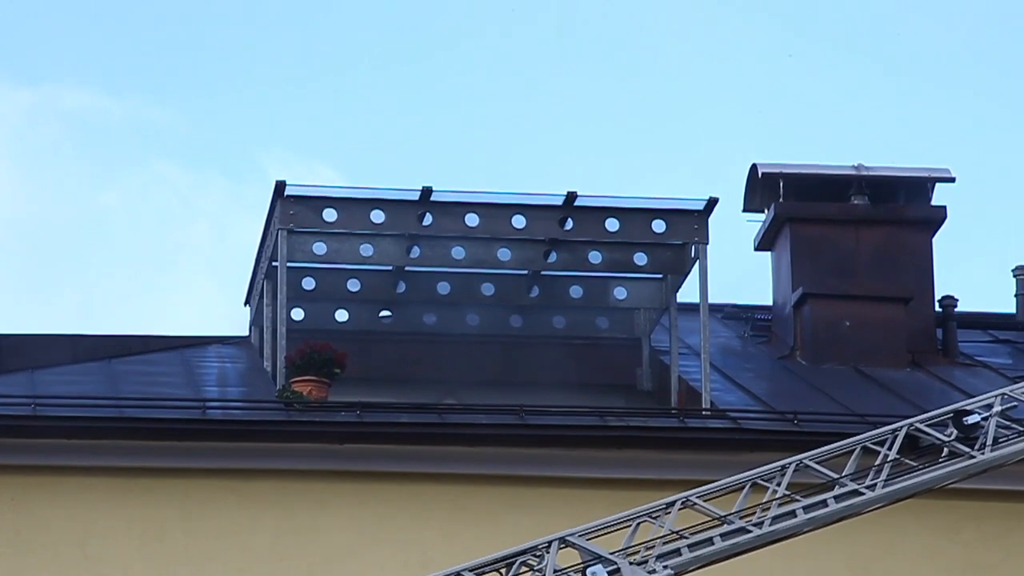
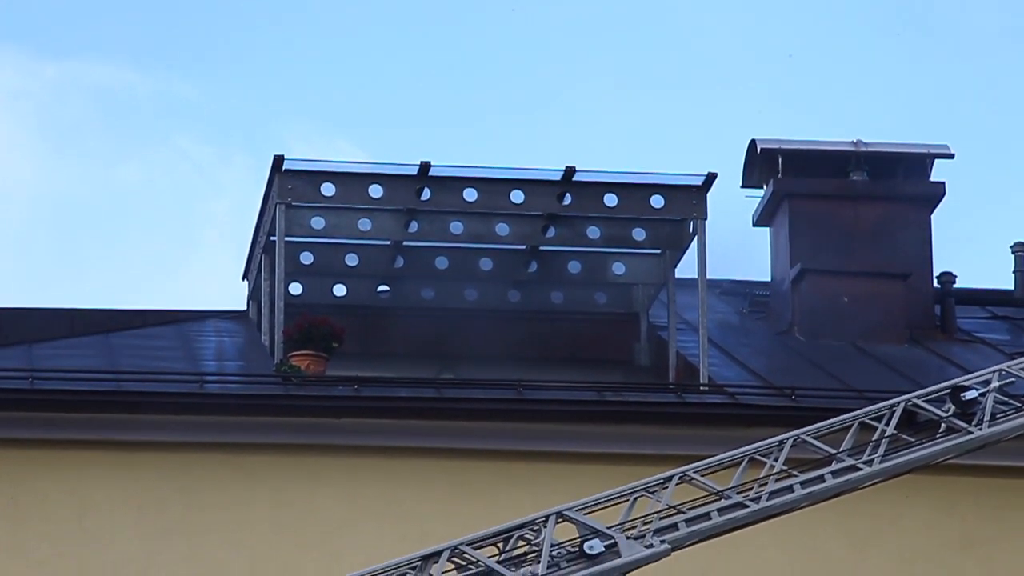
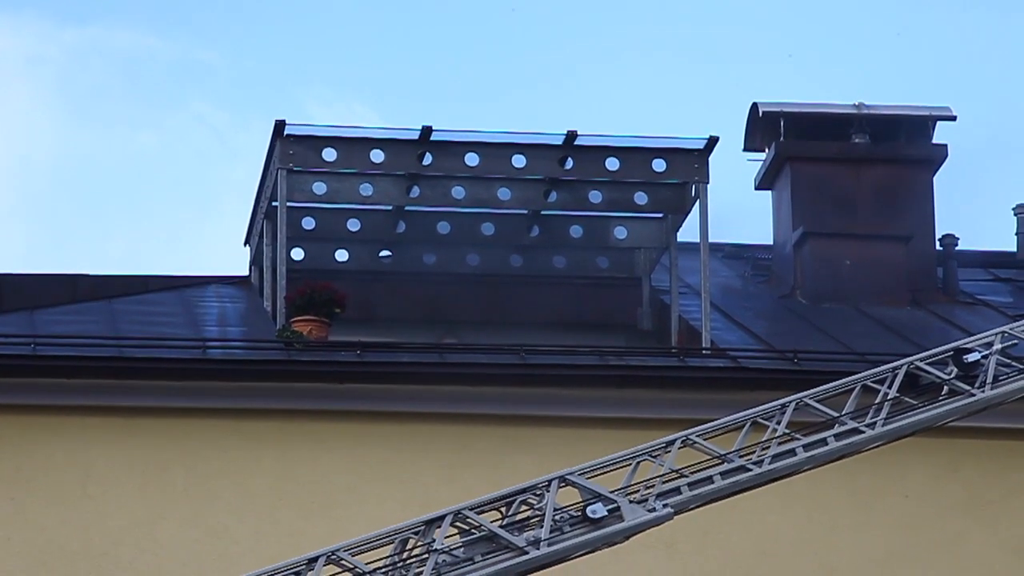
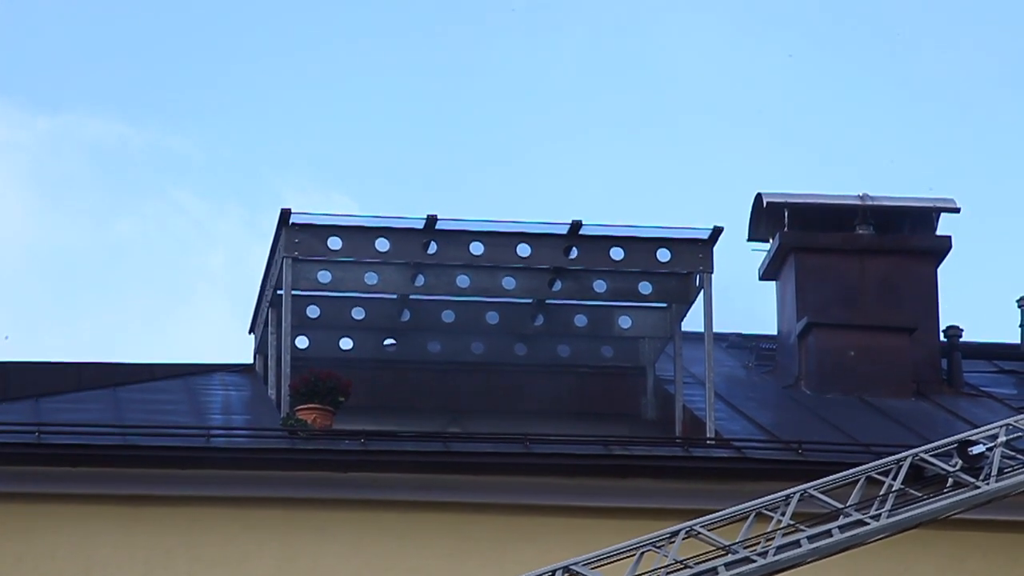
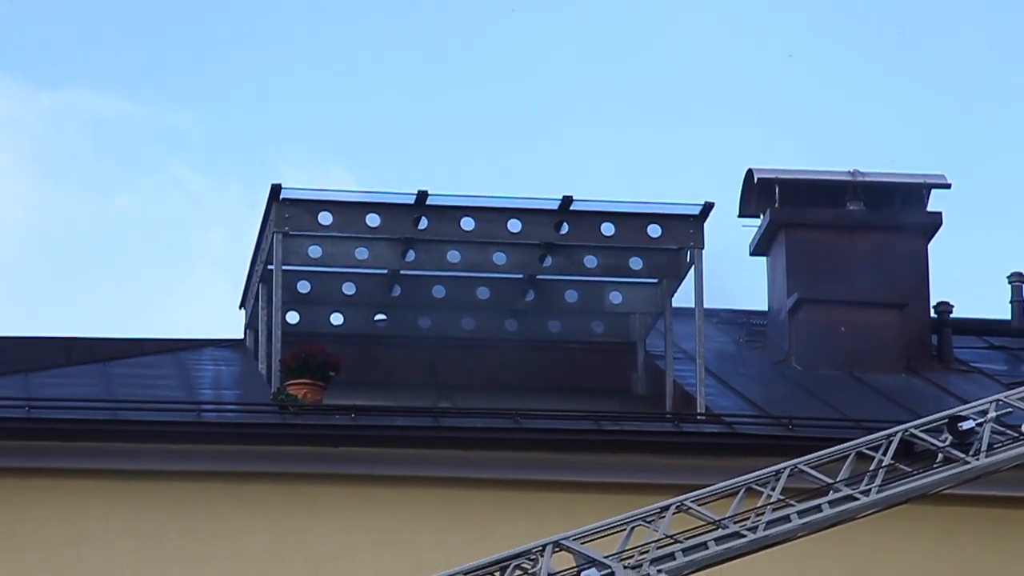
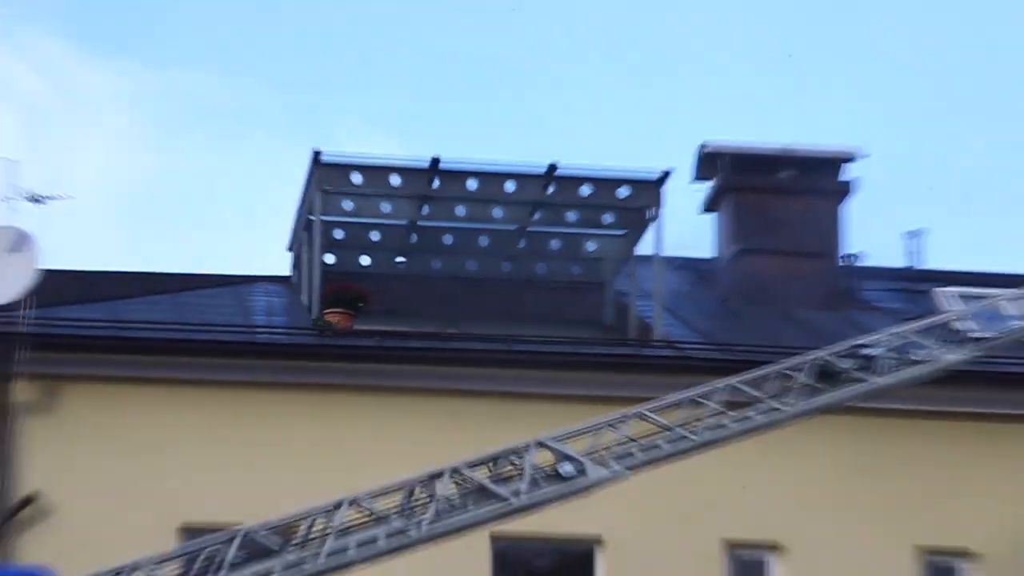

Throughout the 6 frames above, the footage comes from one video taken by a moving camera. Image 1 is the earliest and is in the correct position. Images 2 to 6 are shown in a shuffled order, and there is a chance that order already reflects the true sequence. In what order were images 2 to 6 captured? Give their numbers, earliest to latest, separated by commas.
4, 5, 2, 3, 6
